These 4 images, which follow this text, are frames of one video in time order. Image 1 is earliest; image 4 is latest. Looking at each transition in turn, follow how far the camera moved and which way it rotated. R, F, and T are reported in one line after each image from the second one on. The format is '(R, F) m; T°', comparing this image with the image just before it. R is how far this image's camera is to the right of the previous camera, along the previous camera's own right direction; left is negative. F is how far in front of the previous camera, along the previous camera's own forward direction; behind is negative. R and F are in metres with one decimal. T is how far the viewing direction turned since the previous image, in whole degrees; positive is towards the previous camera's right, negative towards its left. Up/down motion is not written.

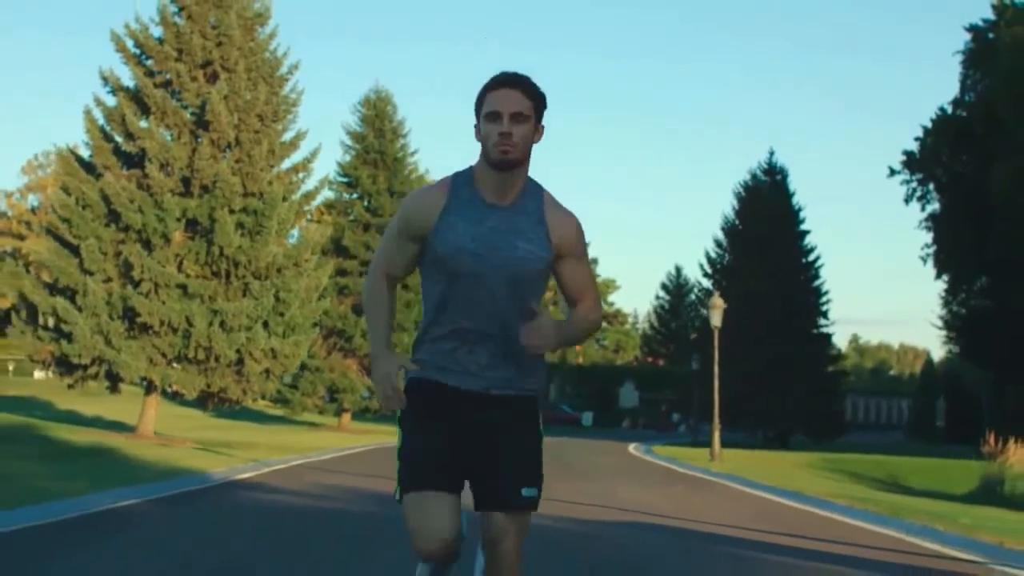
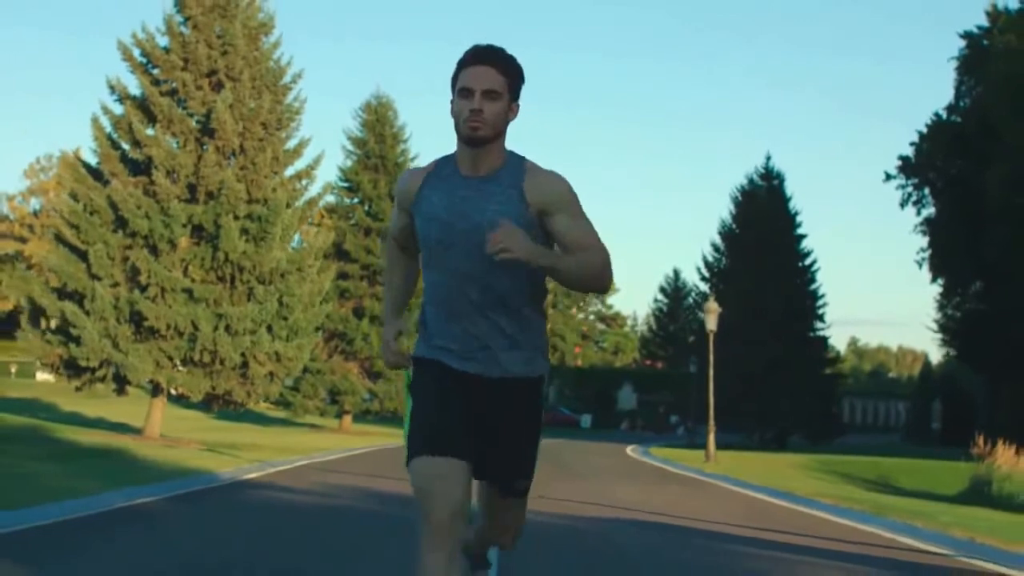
(0.0, -0.7) m; 0°
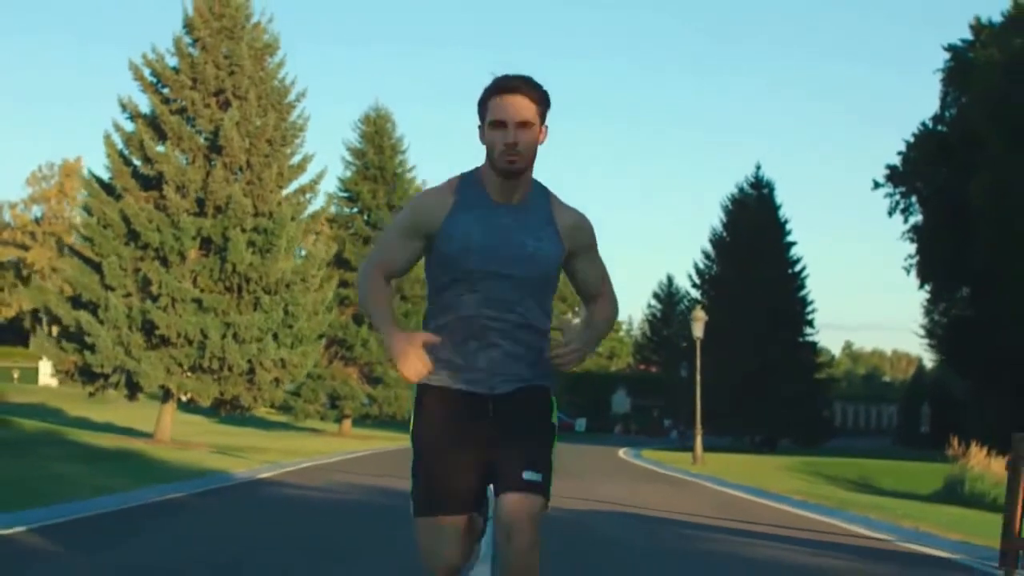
(0.0, -1.5) m; 0°
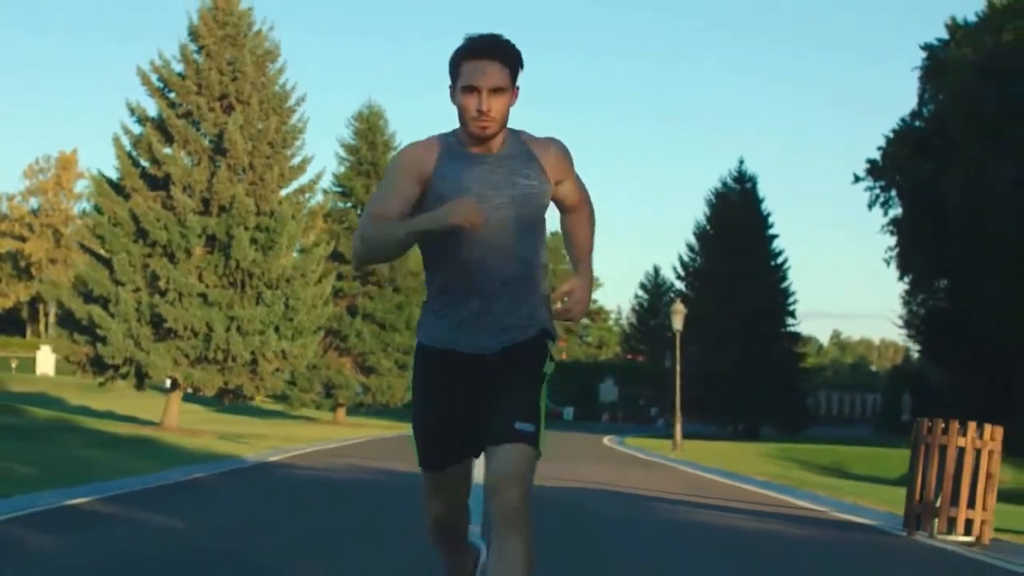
(0.0, -1.9) m; 0°
